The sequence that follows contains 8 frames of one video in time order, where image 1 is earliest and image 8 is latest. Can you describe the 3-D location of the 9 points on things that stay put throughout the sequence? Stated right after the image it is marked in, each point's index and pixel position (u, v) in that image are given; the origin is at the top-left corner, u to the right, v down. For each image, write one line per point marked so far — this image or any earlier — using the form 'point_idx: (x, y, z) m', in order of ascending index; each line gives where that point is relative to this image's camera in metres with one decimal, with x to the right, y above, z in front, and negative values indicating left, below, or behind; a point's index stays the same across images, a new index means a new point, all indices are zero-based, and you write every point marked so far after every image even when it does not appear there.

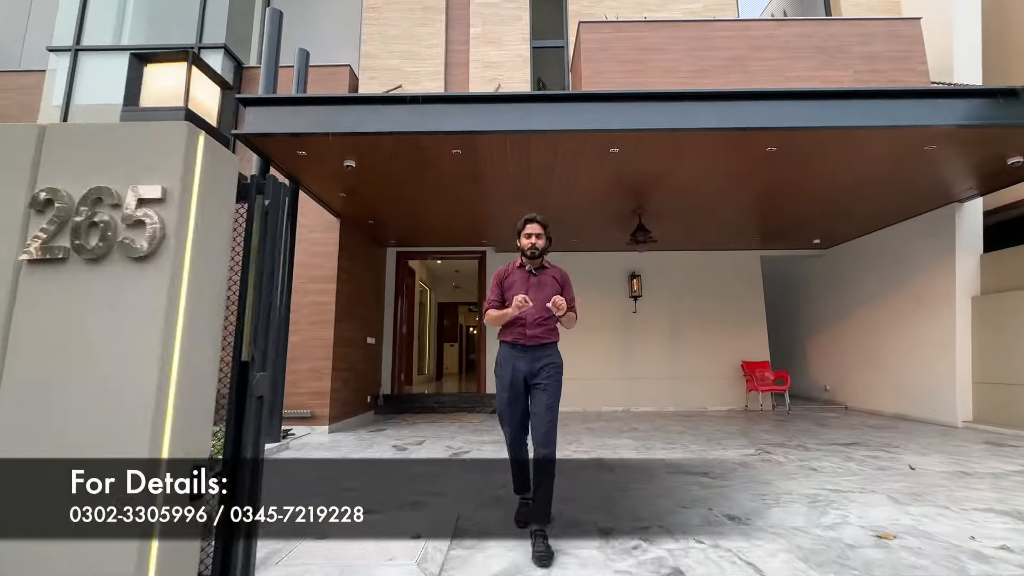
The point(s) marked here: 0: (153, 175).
0: (-0.9, +0.3, +1.2) m
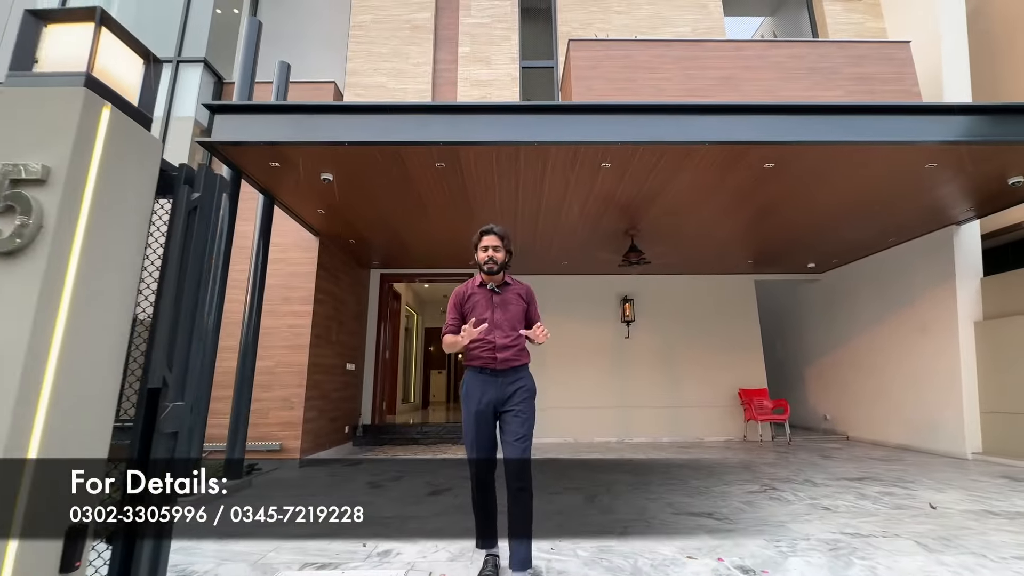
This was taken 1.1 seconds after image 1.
0: (-1.0, +0.3, +1.0) m
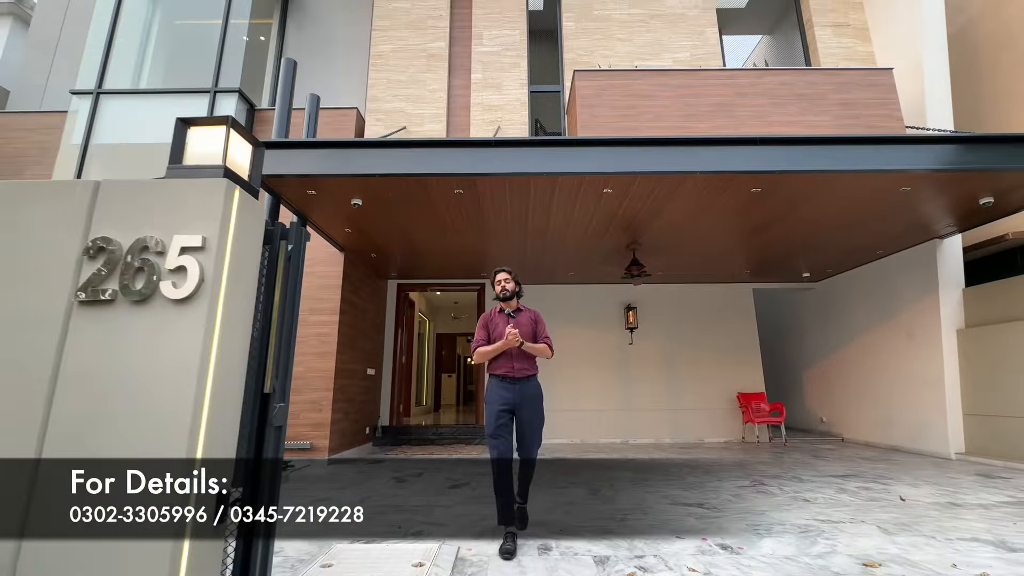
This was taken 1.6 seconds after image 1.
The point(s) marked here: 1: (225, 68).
0: (-0.9, +0.2, +1.4) m
1: (-3.5, +2.7, +5.6) m
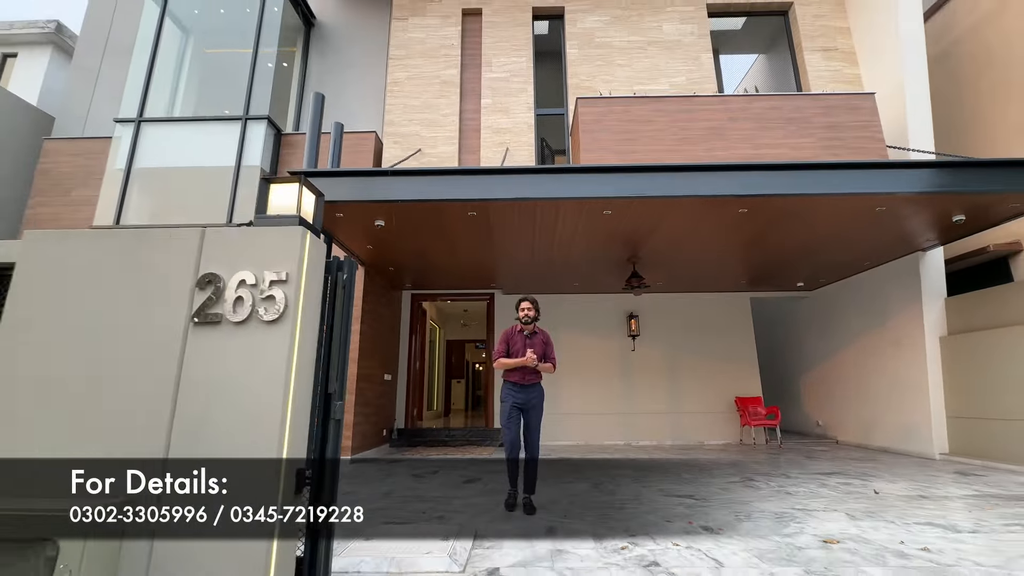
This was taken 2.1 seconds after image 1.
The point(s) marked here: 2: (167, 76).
0: (-0.9, +0.1, +1.8) m
1: (-3.4, +2.5, +6.0) m
2: (-4.6, +2.8, +6.1) m
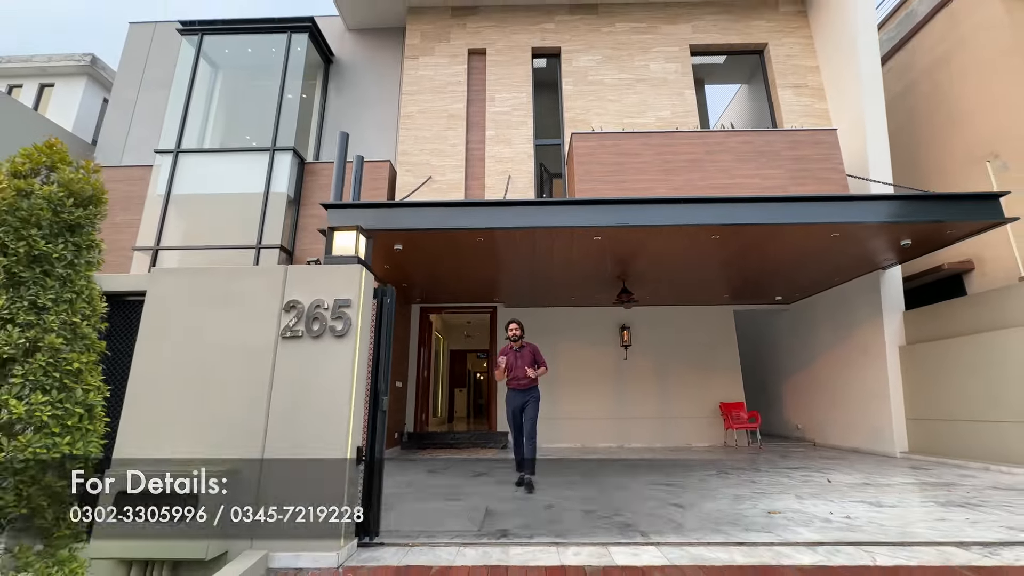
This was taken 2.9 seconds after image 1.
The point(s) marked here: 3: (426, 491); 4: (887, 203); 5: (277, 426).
0: (-0.9, 0.0, +2.3) m
1: (-3.4, +2.3, +6.7) m
2: (-4.6, +2.6, +6.7) m
3: (-0.7, -1.7, +3.8) m
4: (+3.9, +0.9, +4.7) m
5: (-1.2, -0.7, +2.2) m
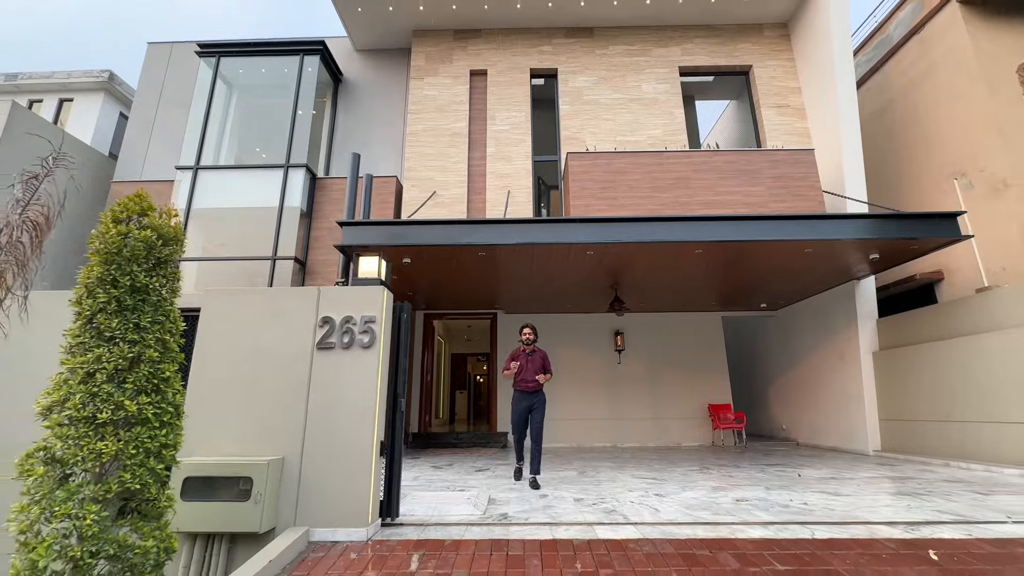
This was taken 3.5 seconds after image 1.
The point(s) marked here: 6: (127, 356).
0: (-0.9, -0.1, +2.8) m
1: (-3.4, +2.2, +7.1) m
2: (-4.6, +2.5, +7.2) m
3: (-0.7, -1.8, +4.2) m
4: (+3.9, +0.7, +5.1) m
5: (-1.2, -0.8, +2.6) m
6: (-1.6, -0.3, +1.9) m
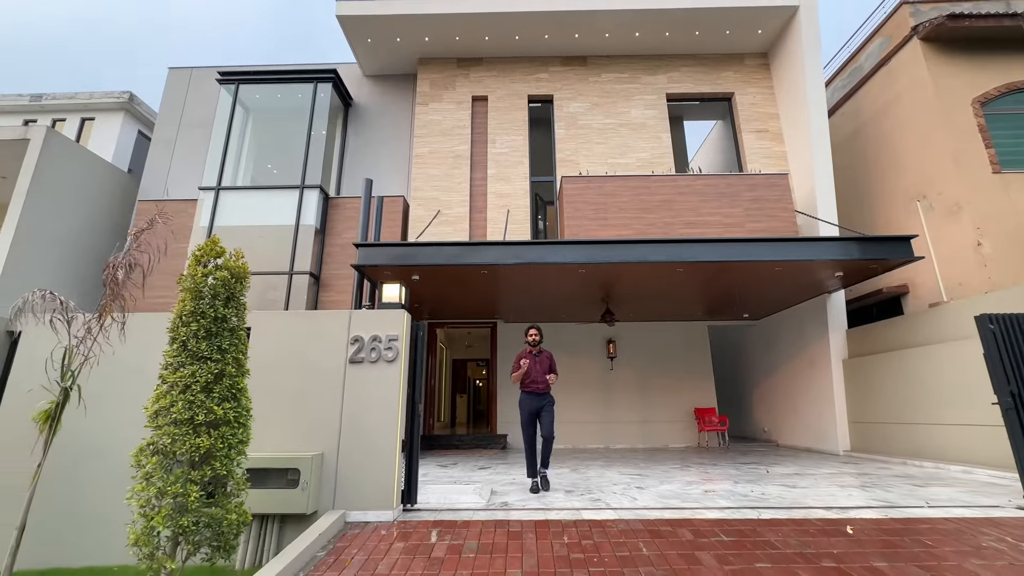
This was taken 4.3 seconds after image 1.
0: (-0.9, -0.3, +3.3) m
1: (-3.4, +2.0, +7.6) m
2: (-4.6, +2.3, +7.7) m
3: (-0.7, -2.0, +4.8) m
4: (+3.8, +0.6, +5.7) m
5: (-1.2, -0.9, +3.2) m
6: (-1.6, -0.4, +2.4) m
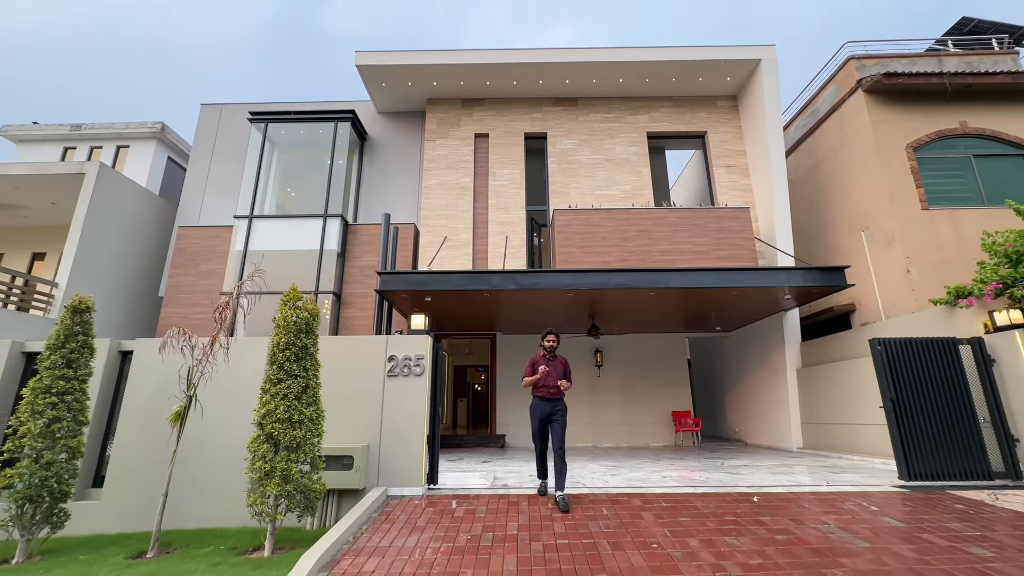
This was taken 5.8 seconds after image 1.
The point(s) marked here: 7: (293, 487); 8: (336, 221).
0: (-0.9, -0.6, +4.3) m
1: (-3.4, +1.7, +8.6) m
2: (-4.7, +2.0, +8.7) m
3: (-0.7, -2.3, +5.8) m
4: (+3.8, +0.2, +6.7) m
5: (-1.2, -1.2, +4.2) m
6: (-1.6, -0.7, +3.4) m
7: (-1.6, -1.4, +3.2) m
8: (-3.3, +1.3, +8.5) m
